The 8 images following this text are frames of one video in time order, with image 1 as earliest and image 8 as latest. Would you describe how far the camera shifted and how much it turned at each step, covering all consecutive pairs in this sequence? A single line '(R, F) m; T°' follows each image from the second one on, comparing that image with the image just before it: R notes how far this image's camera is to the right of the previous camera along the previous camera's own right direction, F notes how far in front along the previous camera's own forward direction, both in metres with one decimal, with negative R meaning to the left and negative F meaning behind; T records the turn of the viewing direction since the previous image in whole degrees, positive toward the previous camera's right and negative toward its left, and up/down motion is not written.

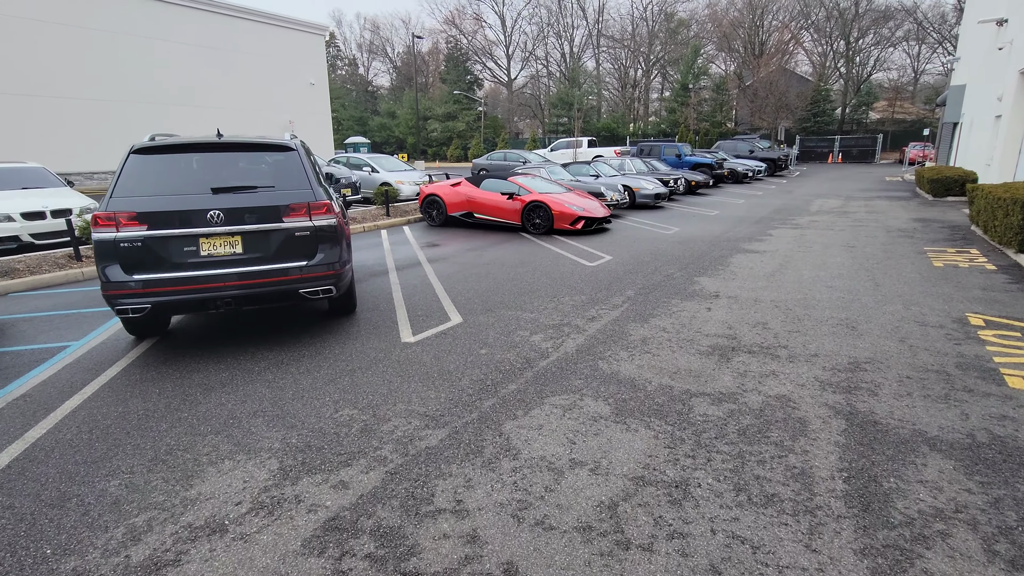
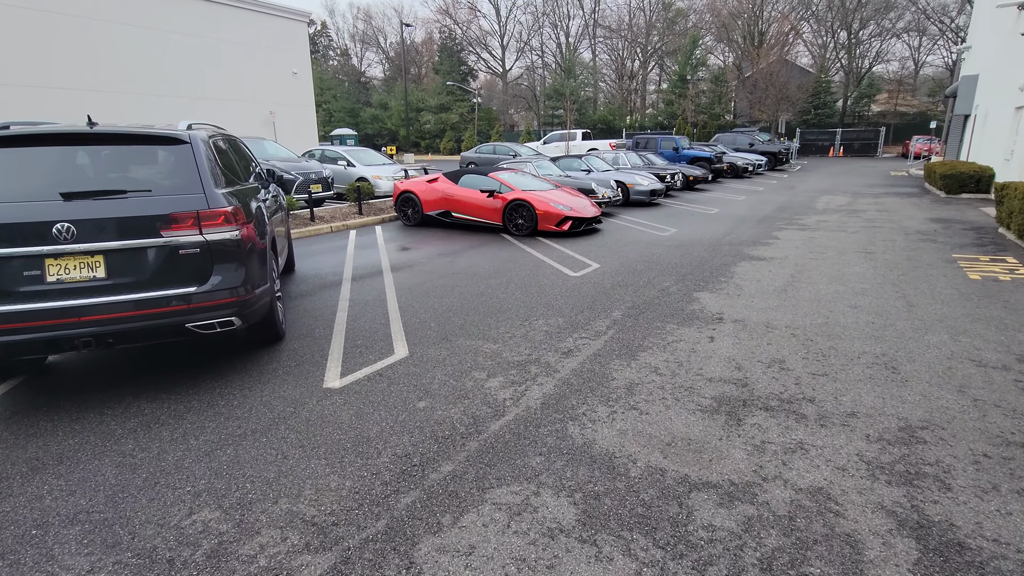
(+0.3, +1.0) m; 0°
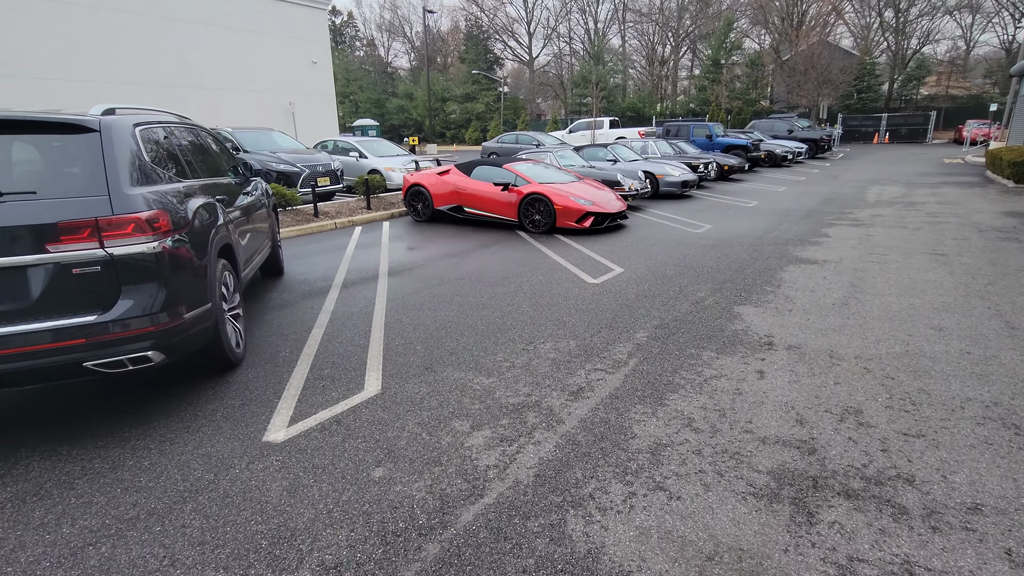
(+0.2, +0.9) m; -3°
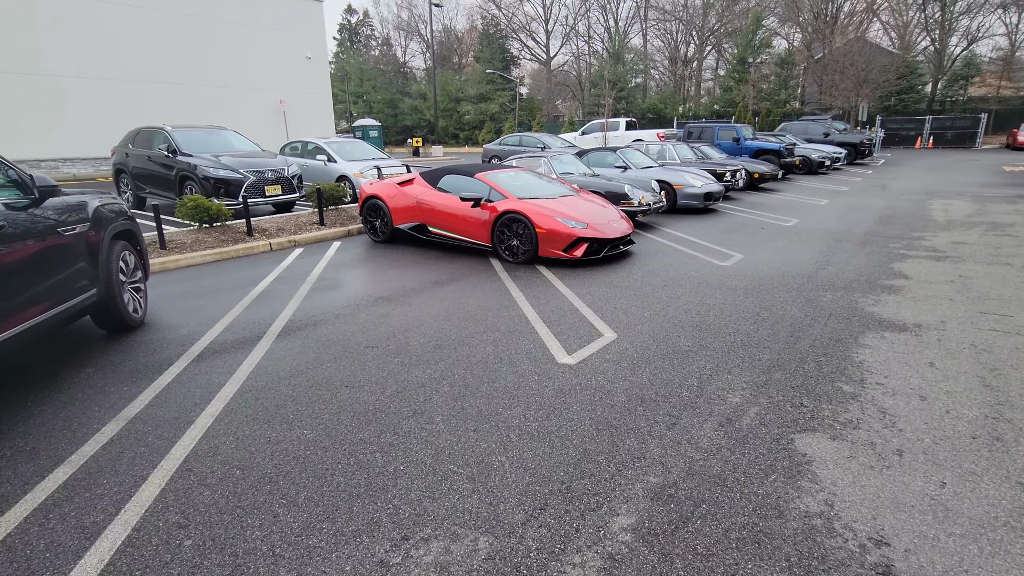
(+0.6, +2.1) m; -2°
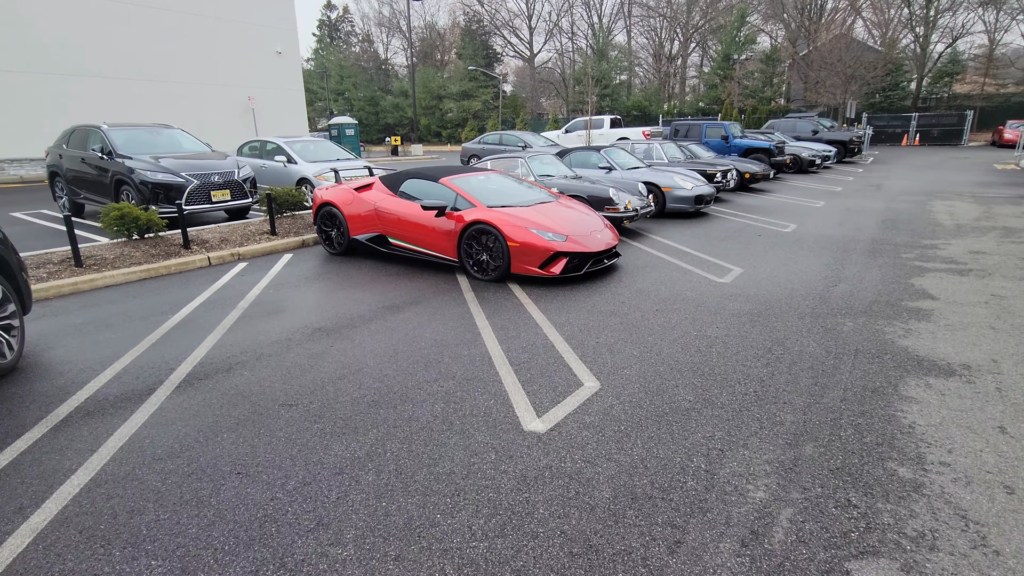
(+0.2, +0.9) m; +1°
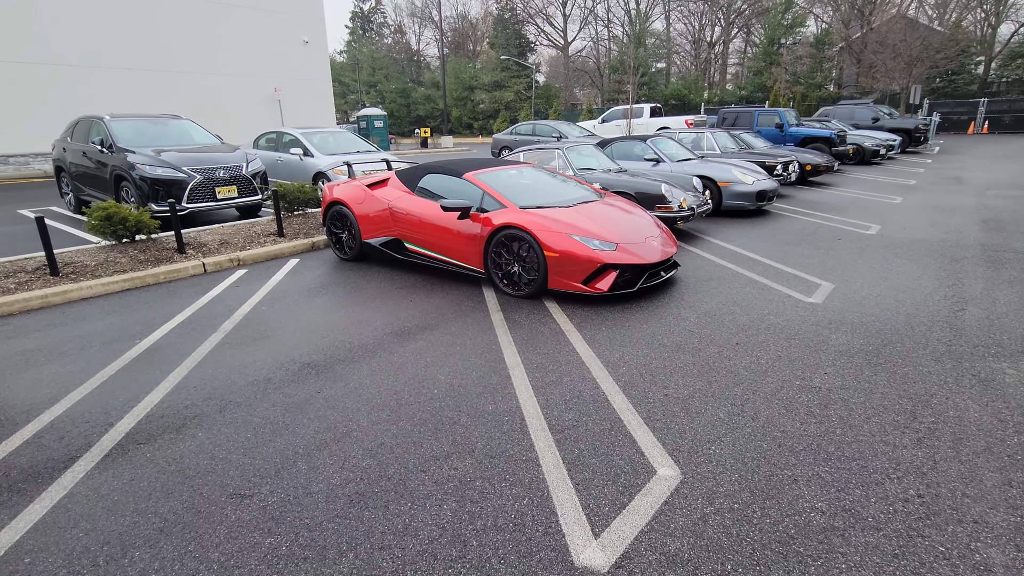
(-0.1, +1.1) m; -3°
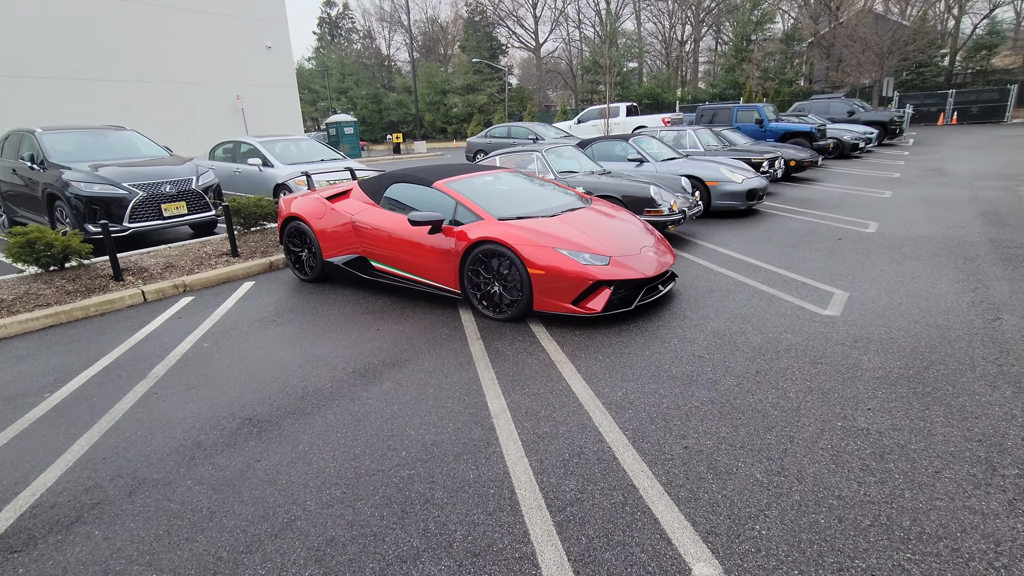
(0.0, +0.6) m; +2°
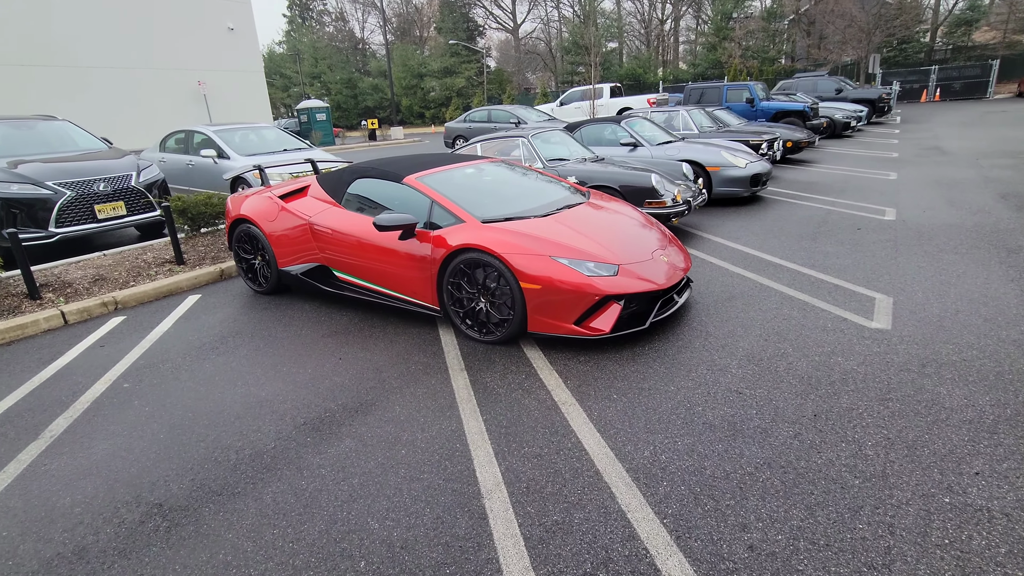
(0.0, +0.8) m; +2°
